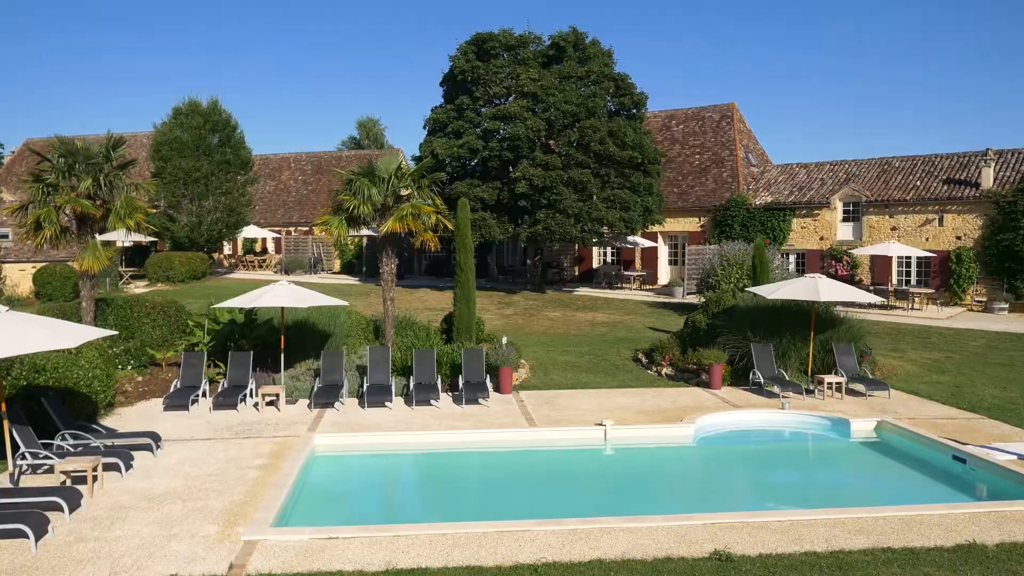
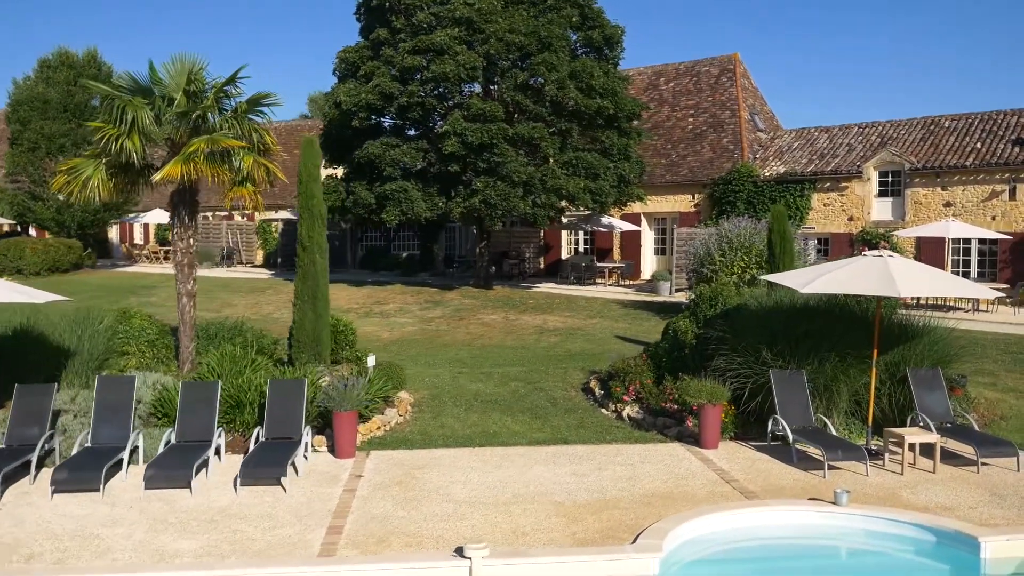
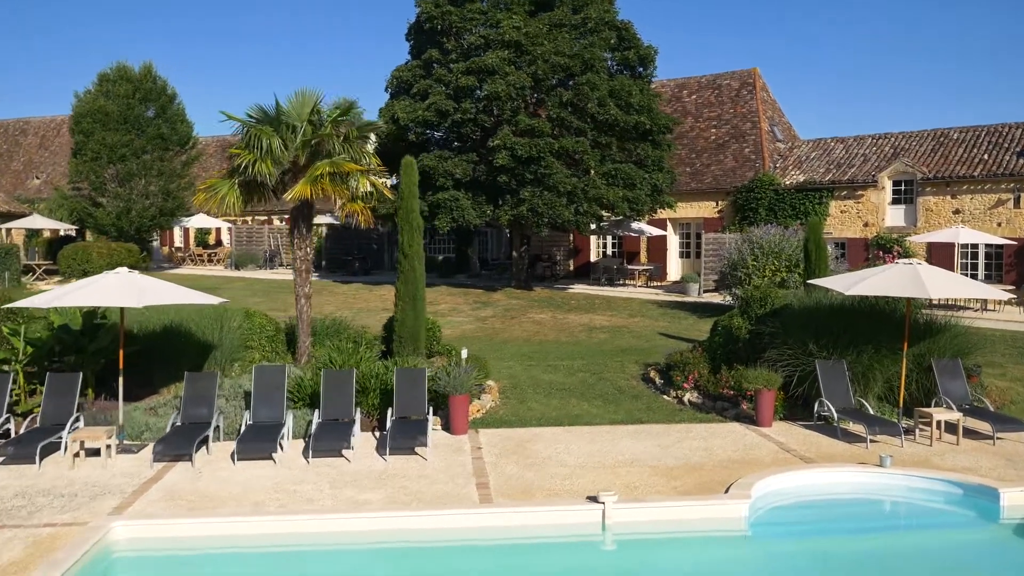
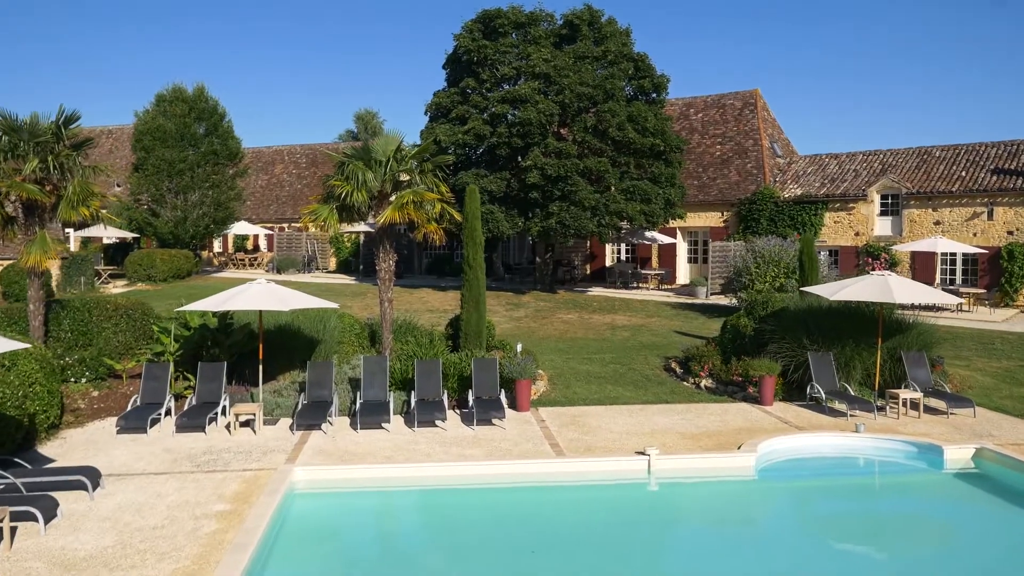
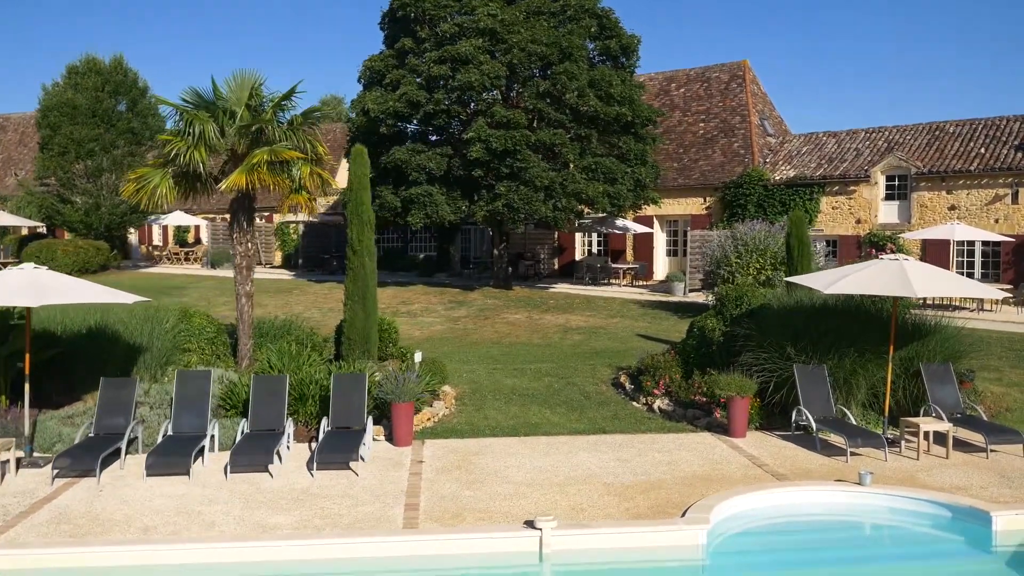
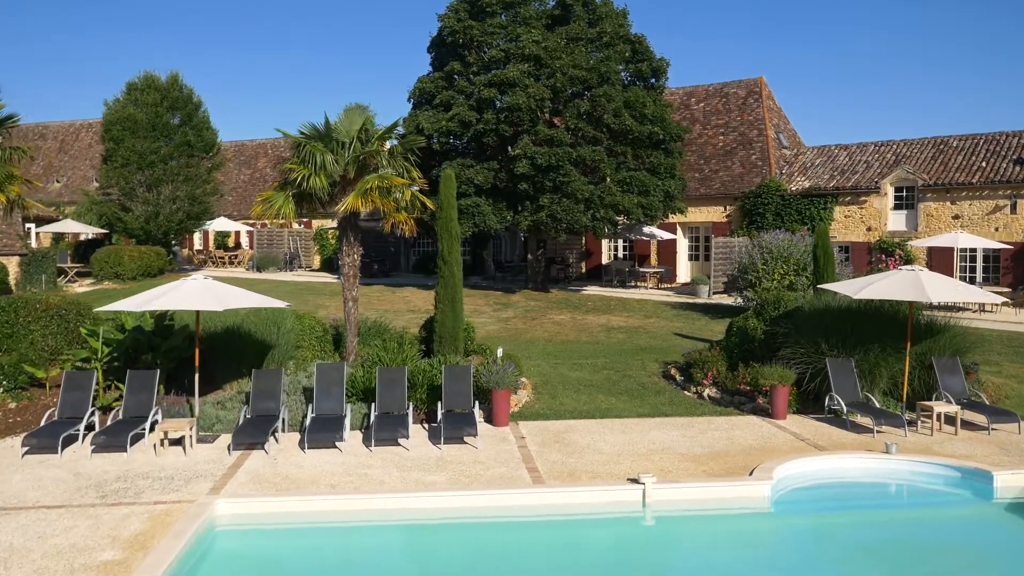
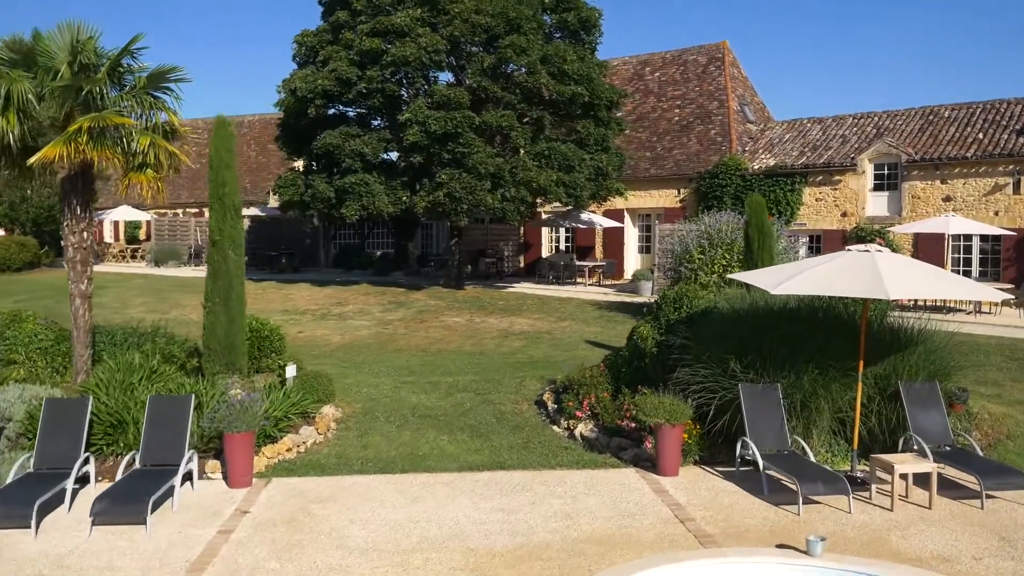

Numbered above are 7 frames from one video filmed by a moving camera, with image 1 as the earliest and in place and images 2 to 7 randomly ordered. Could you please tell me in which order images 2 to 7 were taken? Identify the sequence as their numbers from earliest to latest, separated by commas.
4, 6, 3, 5, 2, 7
